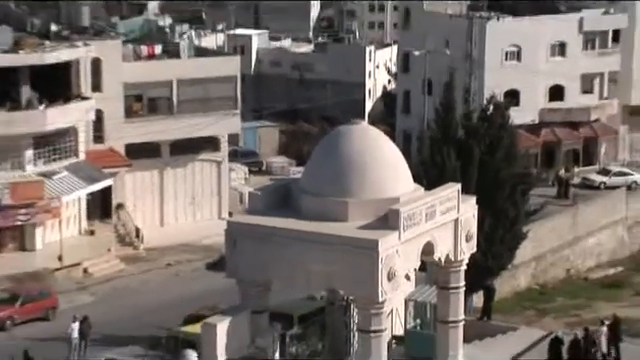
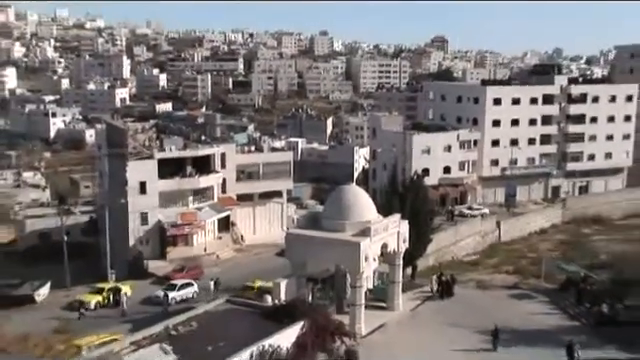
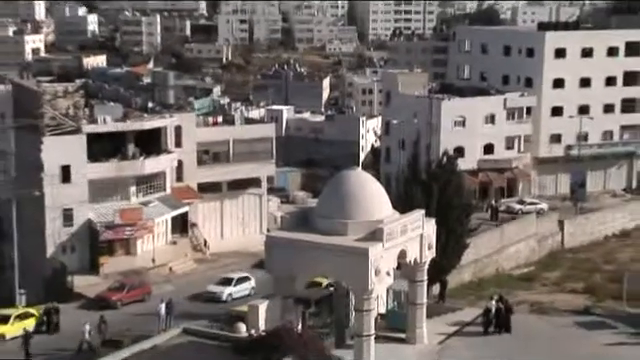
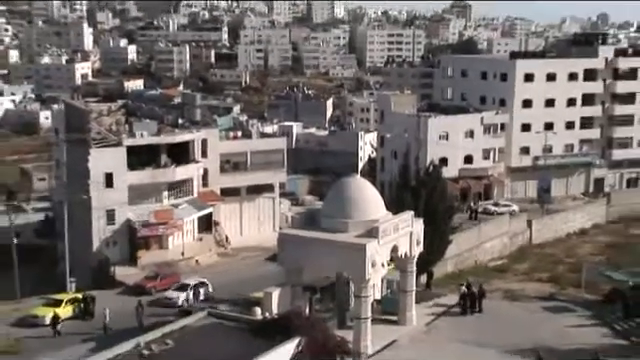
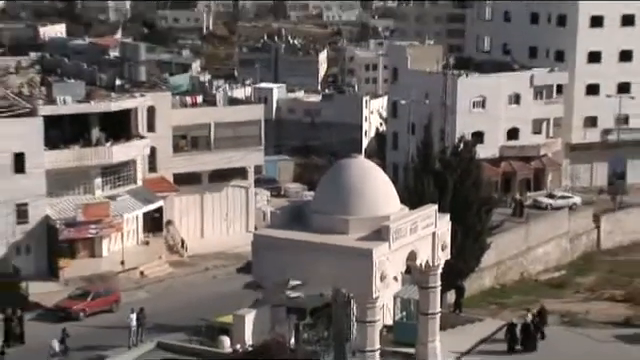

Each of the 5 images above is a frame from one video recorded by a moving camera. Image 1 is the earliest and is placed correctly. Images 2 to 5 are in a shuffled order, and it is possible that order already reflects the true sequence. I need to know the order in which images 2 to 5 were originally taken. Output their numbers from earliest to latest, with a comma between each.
5, 3, 4, 2
